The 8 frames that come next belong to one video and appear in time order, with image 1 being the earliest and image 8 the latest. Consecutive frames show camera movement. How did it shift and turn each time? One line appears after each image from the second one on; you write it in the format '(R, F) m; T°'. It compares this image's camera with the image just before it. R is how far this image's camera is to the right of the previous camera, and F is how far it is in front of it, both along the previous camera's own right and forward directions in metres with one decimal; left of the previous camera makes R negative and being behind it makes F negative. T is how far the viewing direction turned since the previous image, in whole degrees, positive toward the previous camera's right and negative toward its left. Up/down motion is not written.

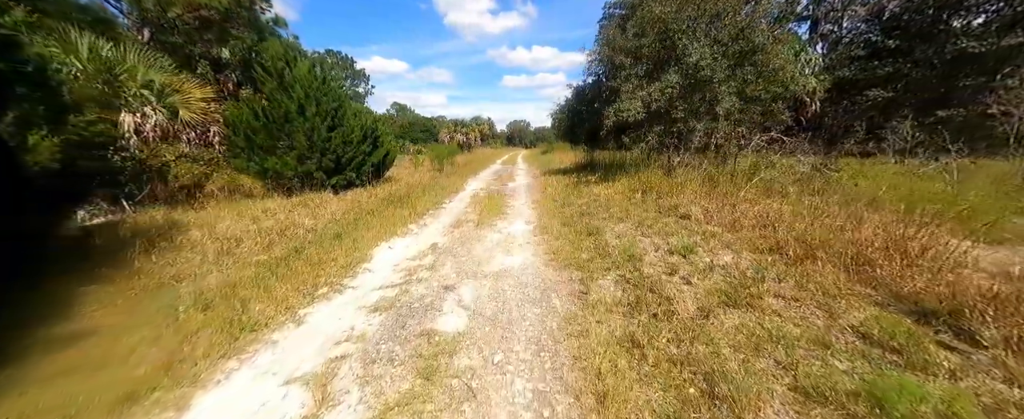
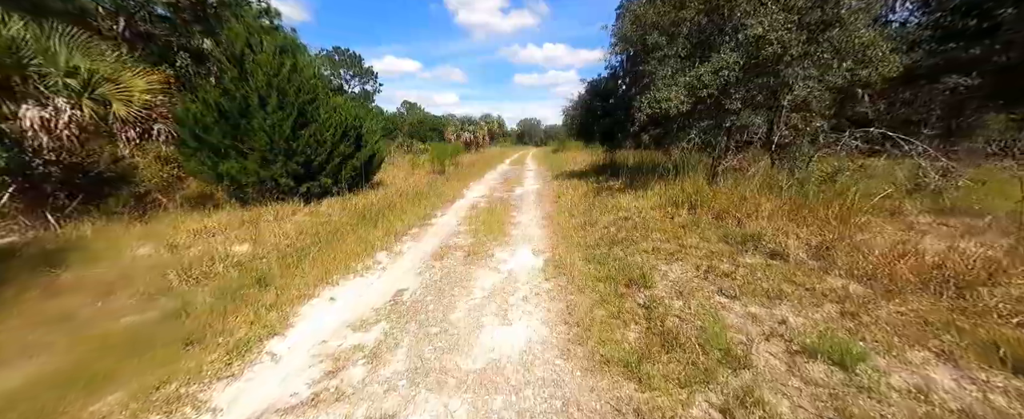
(+0.1, +1.8) m; -2°
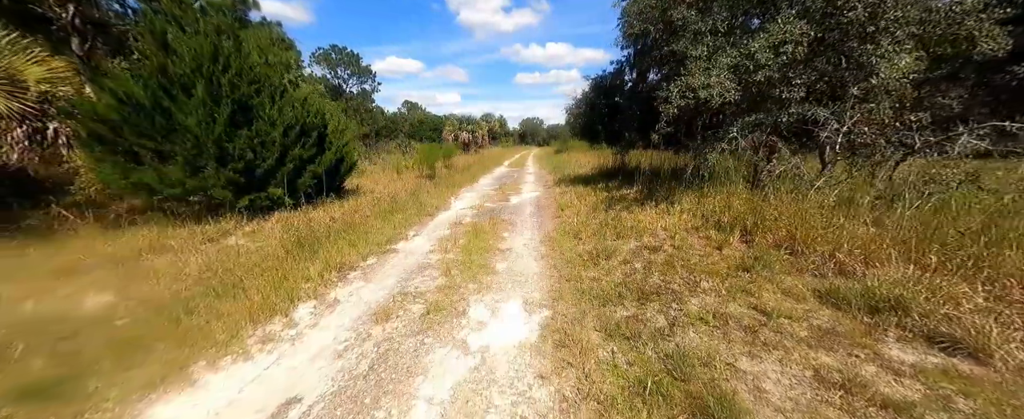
(+0.2, +1.7) m; 0°
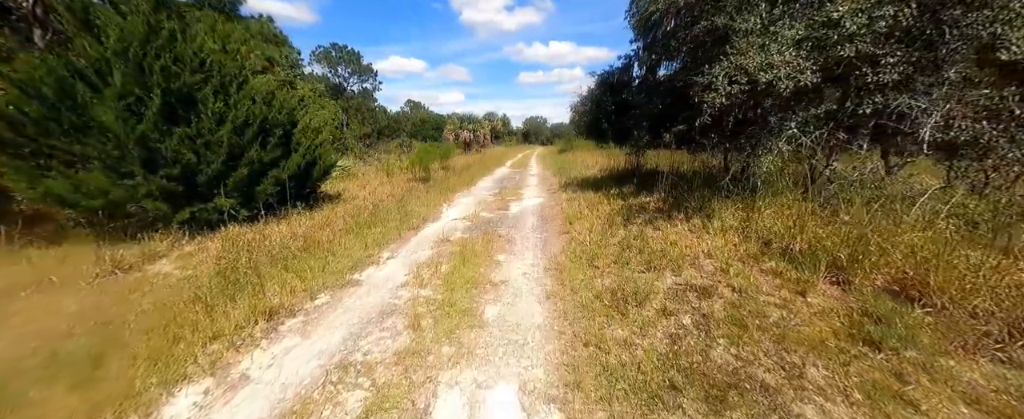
(+0.1, +1.3) m; -1°
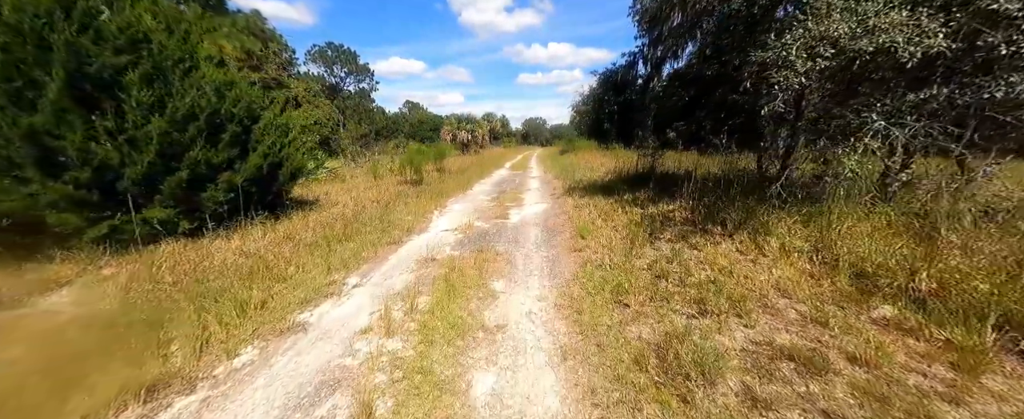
(0.0, +1.1) m; 0°
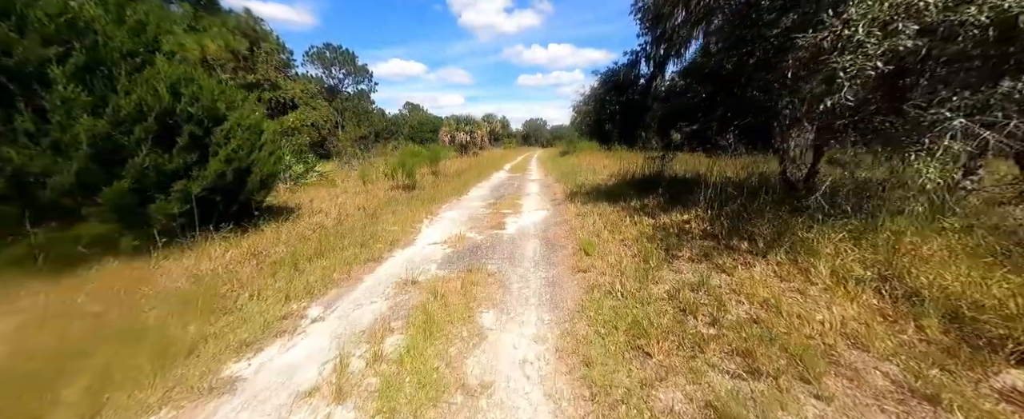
(+0.1, +0.7) m; 0°
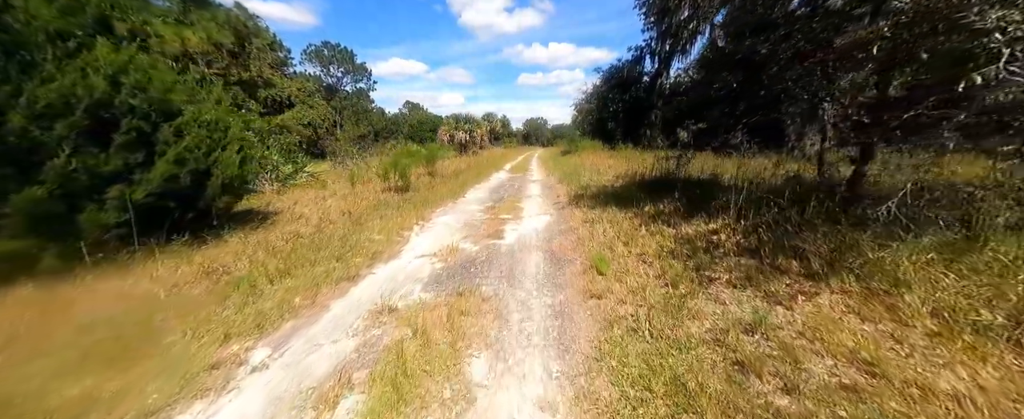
(0.0, +0.8) m; 0°
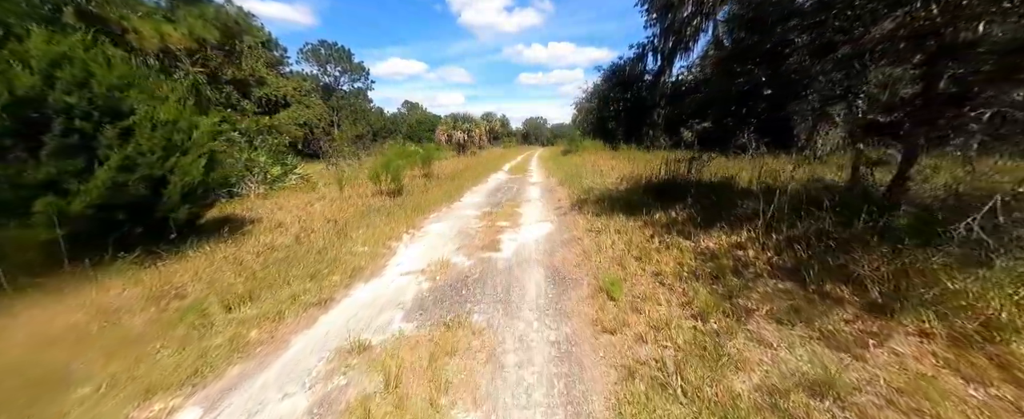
(0.0, +0.6) m; 0°
